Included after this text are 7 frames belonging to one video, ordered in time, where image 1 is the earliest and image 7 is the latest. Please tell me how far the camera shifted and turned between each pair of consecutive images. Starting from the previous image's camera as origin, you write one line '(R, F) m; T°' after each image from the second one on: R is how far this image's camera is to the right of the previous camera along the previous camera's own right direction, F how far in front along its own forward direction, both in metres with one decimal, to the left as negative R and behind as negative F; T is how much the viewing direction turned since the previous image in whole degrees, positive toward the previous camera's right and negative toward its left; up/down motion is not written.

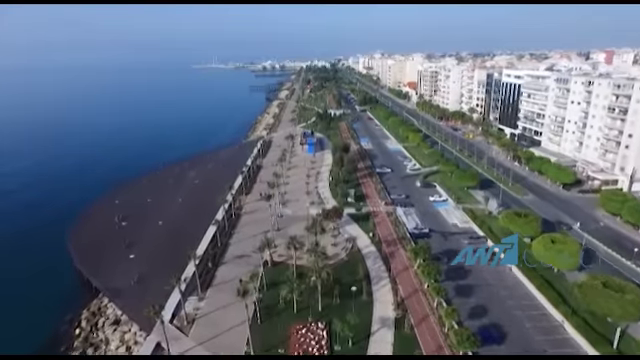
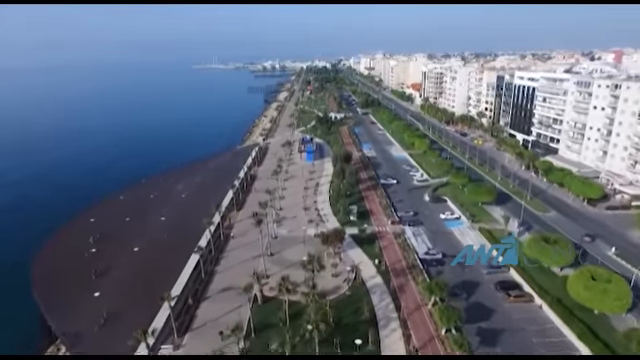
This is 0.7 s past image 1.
(+0.1, +4.4) m; 0°
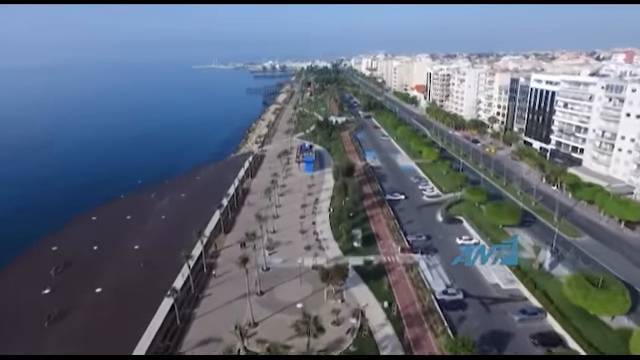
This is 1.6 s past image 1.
(+0.1, +5.1) m; 0°
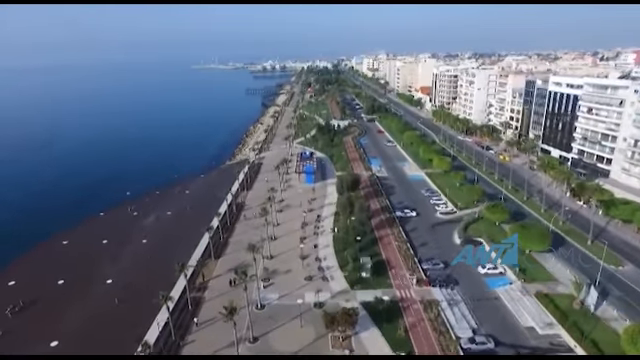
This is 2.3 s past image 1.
(-0.1, +4.5) m; 0°
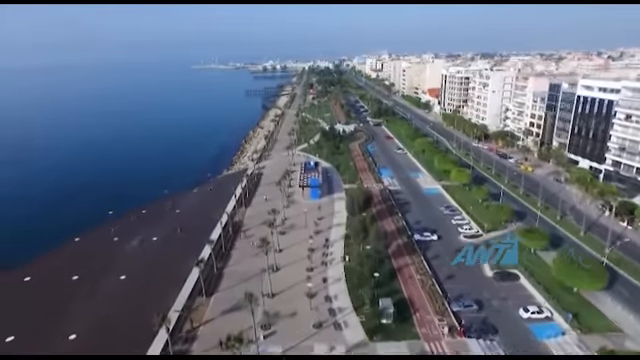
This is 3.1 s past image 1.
(-0.4, +5.1) m; 0°
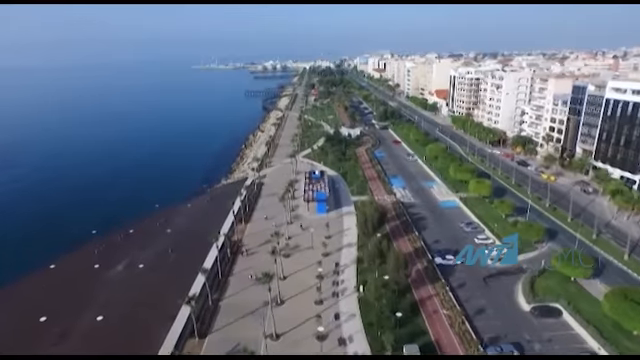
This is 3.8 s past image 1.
(-0.4, +4.1) m; 0°
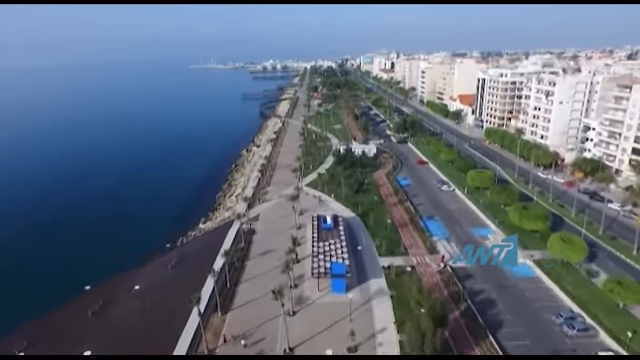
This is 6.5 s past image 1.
(-0.6, +14.1) m; 0°
